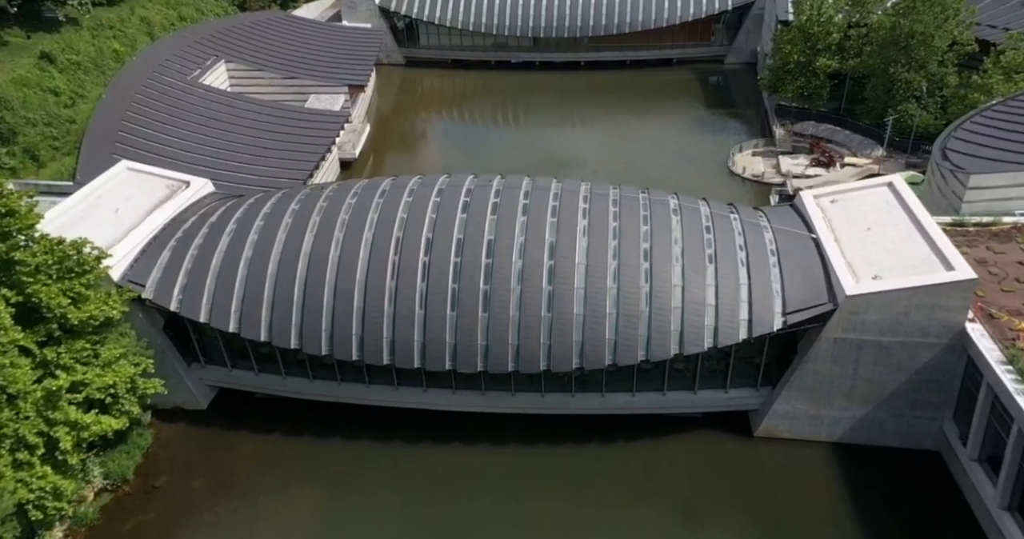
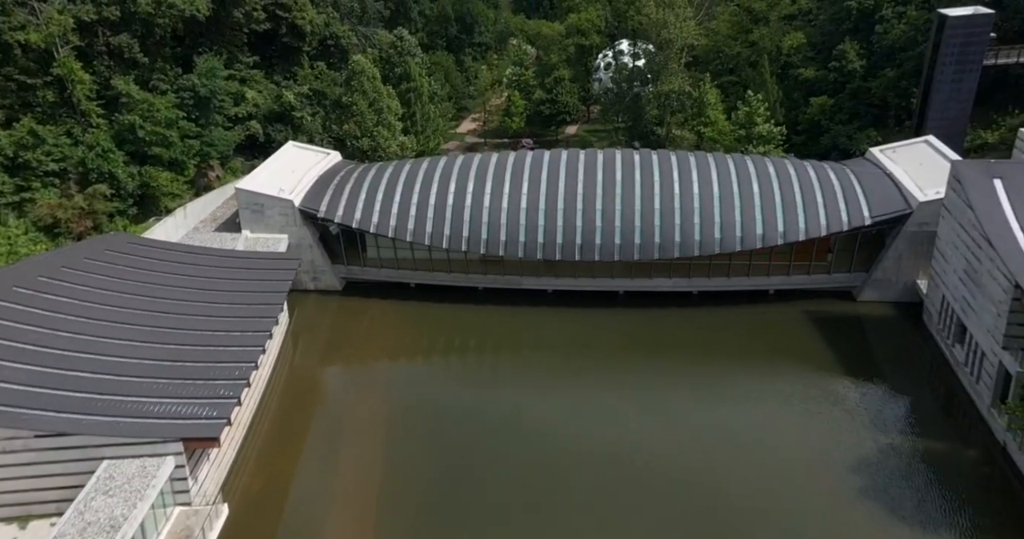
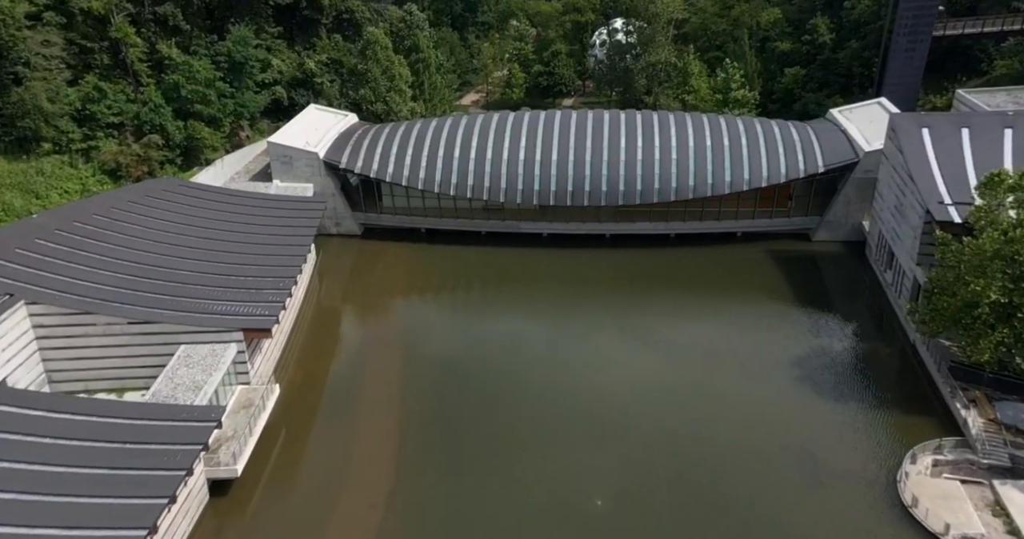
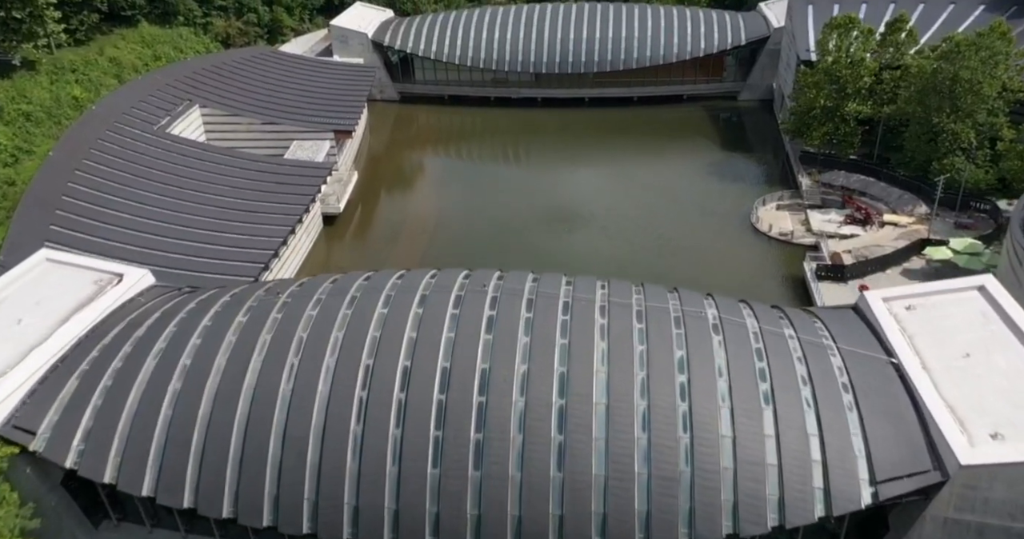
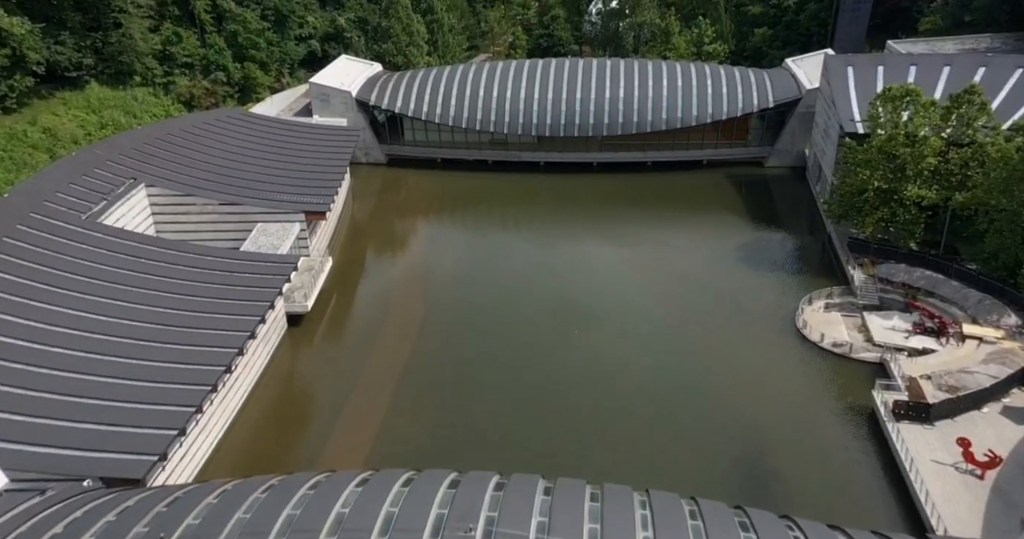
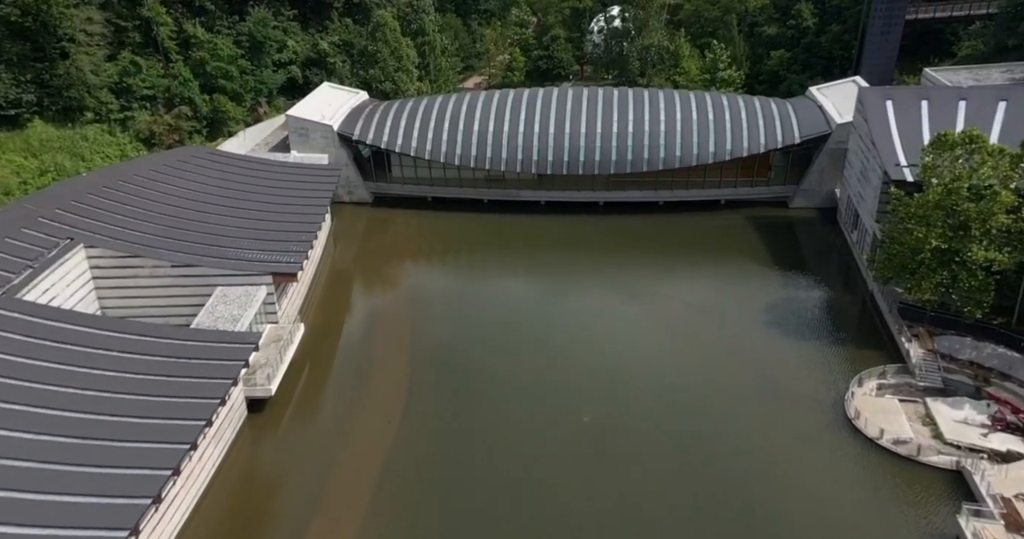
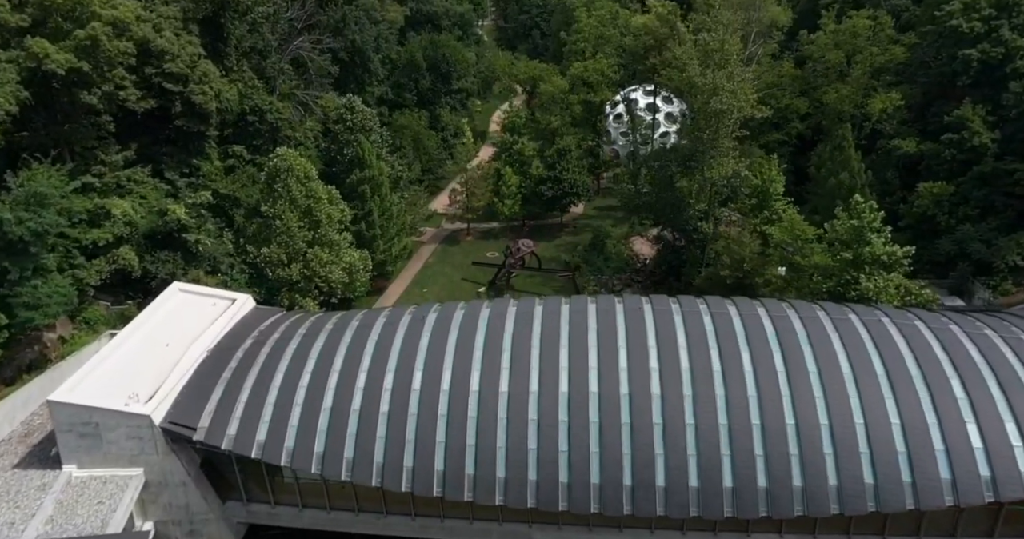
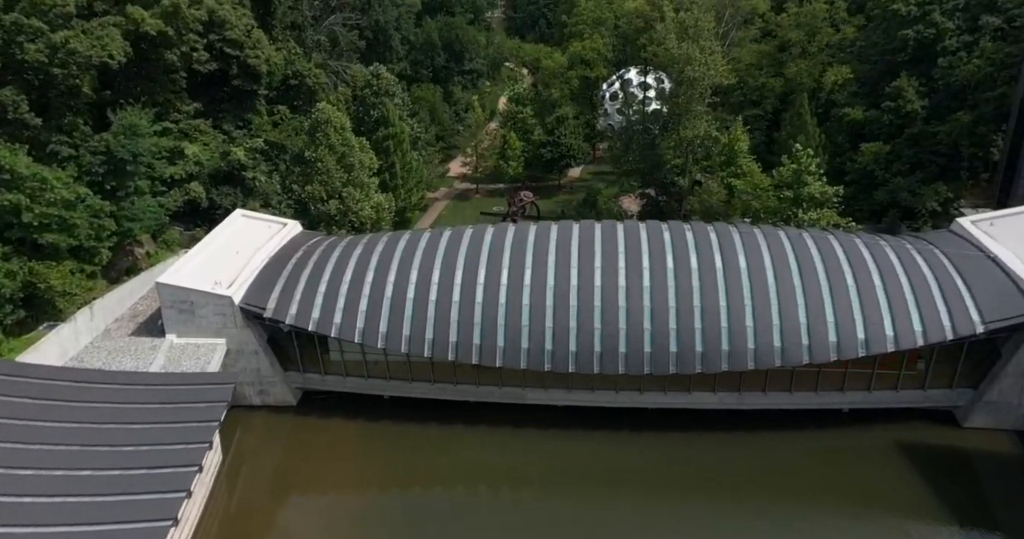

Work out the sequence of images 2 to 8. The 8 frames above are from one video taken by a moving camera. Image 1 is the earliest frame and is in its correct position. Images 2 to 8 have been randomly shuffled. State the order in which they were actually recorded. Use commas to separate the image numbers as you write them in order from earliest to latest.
4, 5, 6, 3, 2, 8, 7
